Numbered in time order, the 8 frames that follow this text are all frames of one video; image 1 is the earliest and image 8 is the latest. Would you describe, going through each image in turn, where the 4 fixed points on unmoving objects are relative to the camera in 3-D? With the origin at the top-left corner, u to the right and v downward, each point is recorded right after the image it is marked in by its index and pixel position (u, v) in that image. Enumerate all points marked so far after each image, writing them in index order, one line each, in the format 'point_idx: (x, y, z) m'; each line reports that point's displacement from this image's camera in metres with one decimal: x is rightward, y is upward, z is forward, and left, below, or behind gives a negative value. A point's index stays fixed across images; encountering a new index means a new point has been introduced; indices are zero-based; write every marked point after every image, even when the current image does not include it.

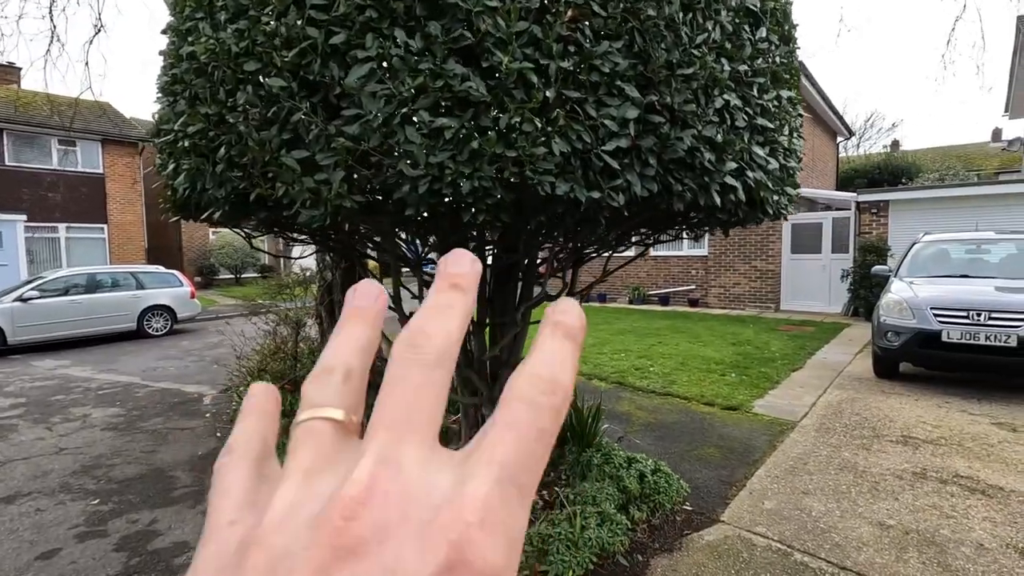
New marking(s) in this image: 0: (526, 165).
0: (0.0, +0.3, +1.5) m
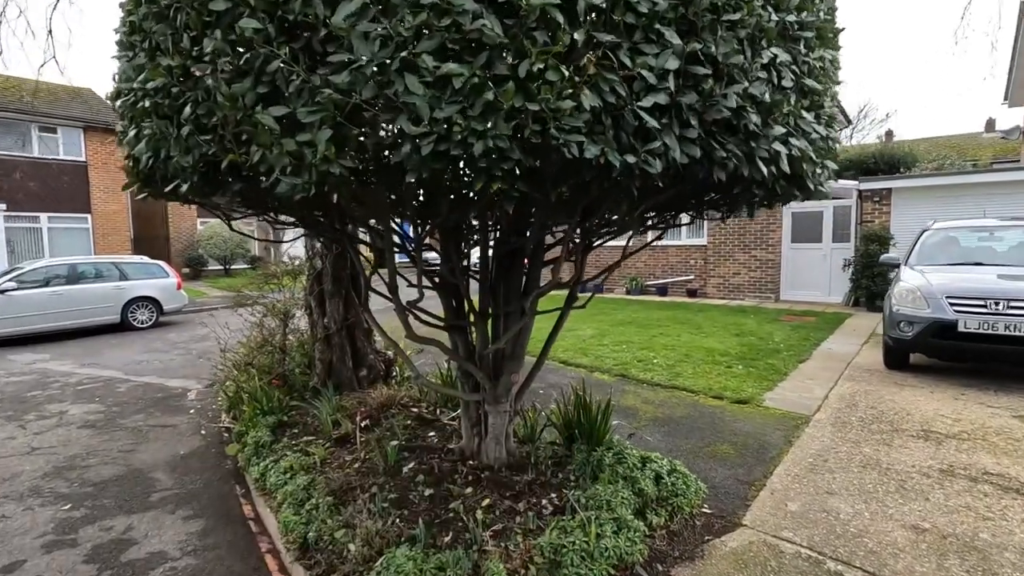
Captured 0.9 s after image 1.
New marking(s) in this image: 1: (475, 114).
0: (+0.1, +0.4, +1.2) m
1: (-0.1, +0.4, +1.2) m
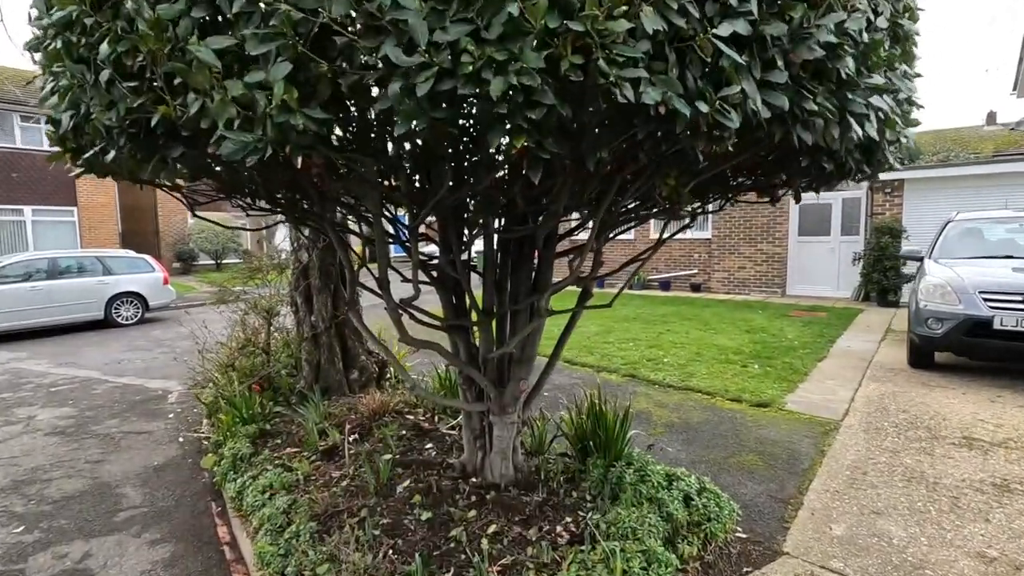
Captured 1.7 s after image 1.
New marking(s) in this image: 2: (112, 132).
0: (+0.1, +0.4, +0.9) m
1: (0.0, +0.4, +0.8) m
2: (-0.9, +0.4, +1.2) m
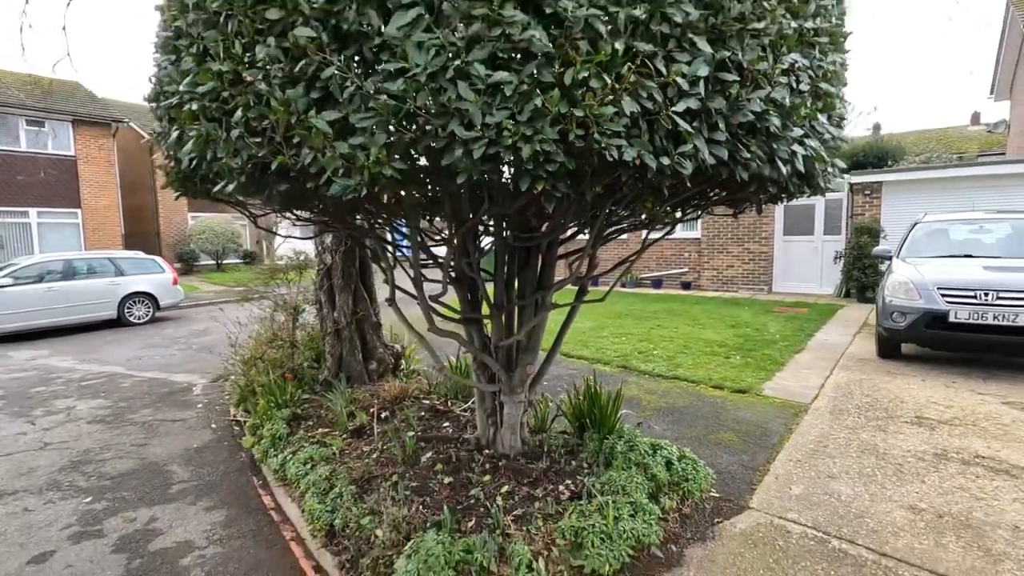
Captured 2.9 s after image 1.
0: (+0.2, +0.4, +1.3) m
1: (0.0, +0.4, +1.3) m
2: (-0.8, +0.4, +1.6) m
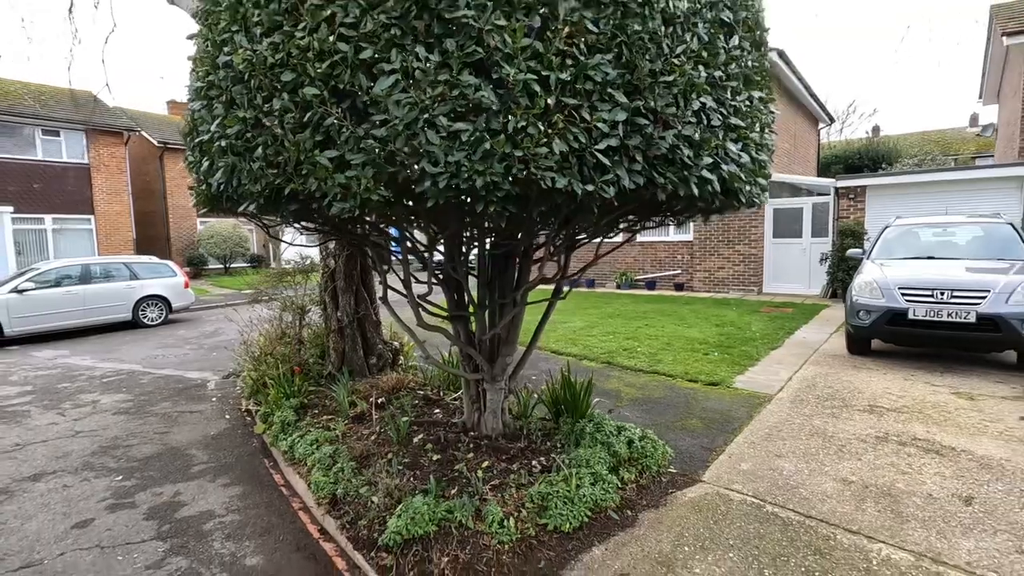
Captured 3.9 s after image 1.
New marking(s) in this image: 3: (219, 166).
0: (+0.1, +0.4, +1.7) m
1: (-0.1, +0.4, +1.7) m
2: (-1.0, +0.4, +2.0) m
3: (-1.2, +0.5, +2.1) m
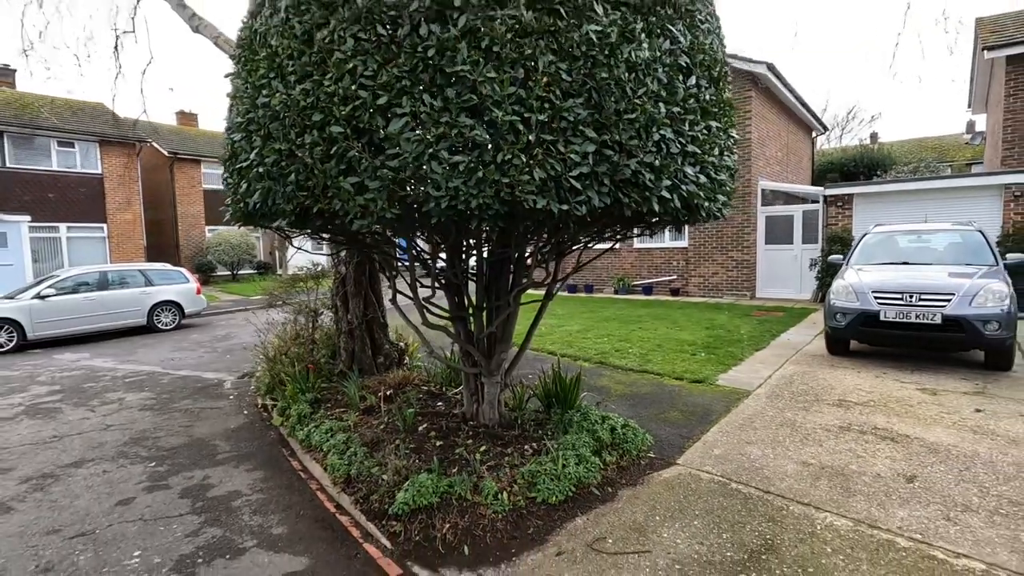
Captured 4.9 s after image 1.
0: (0.0, +0.4, +2.1) m
1: (-0.2, +0.4, +2.0) m
2: (-1.0, +0.3, +2.4) m
3: (-1.2, +0.5, +2.5) m
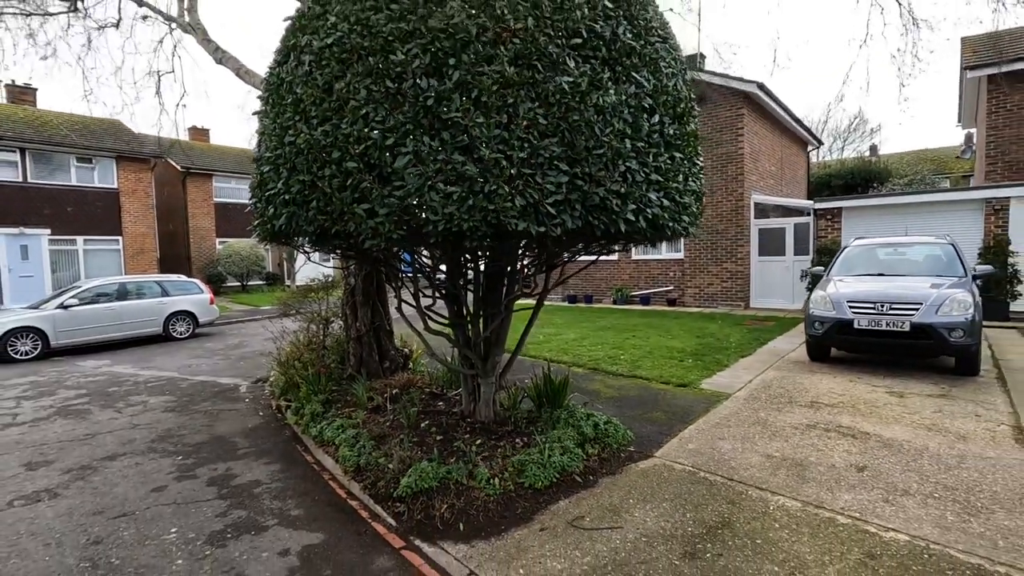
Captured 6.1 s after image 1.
0: (-0.1, +0.4, +2.5) m
1: (-0.2, +0.4, +2.5) m
2: (-1.1, +0.3, +2.8) m
3: (-1.3, +0.4, +2.9) m
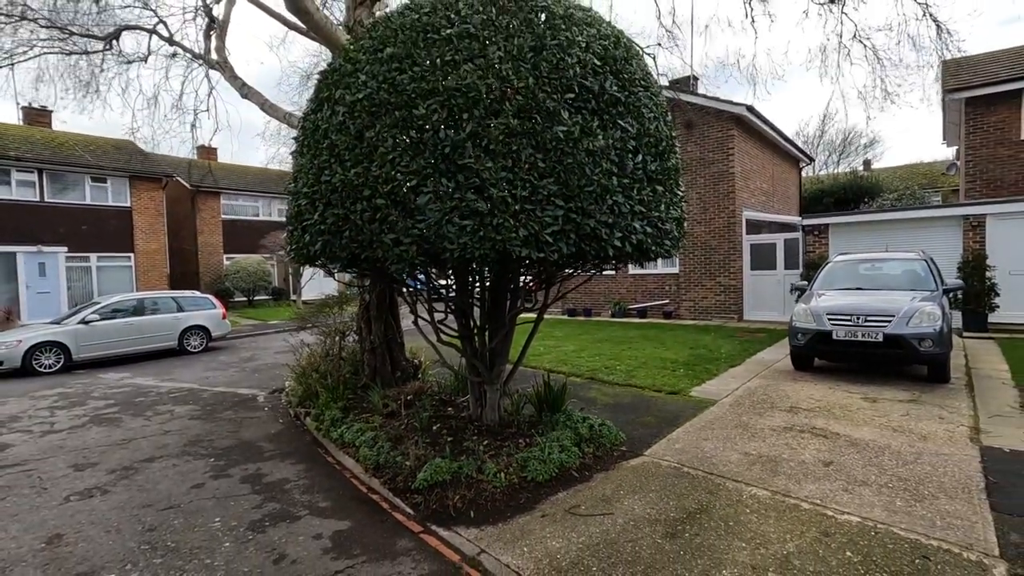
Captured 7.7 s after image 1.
0: (0.0, +0.3, +3.0) m
1: (-0.2, +0.3, +2.9) m
2: (-1.1, +0.2, +3.3) m
3: (-1.3, +0.3, +3.4) m
